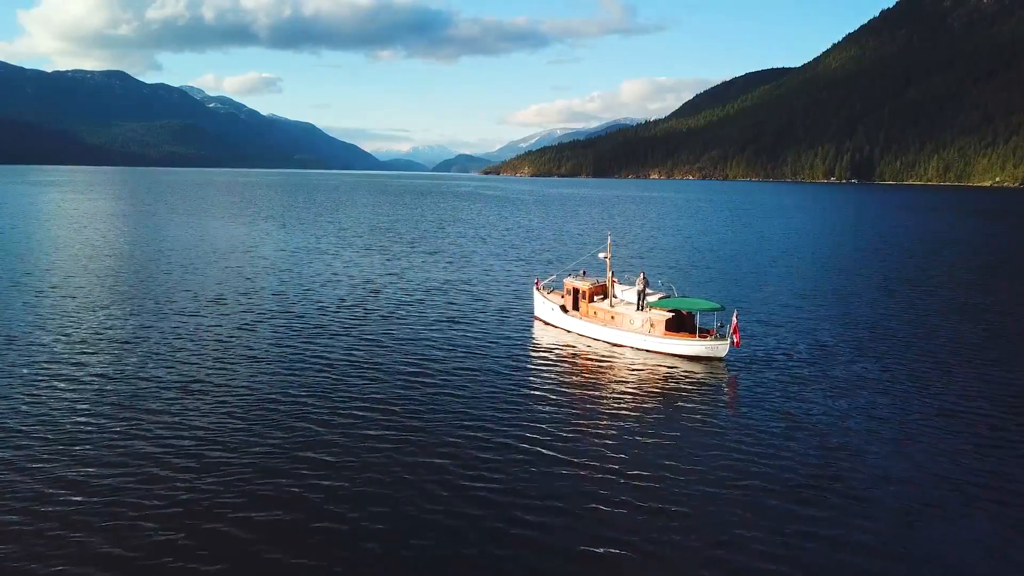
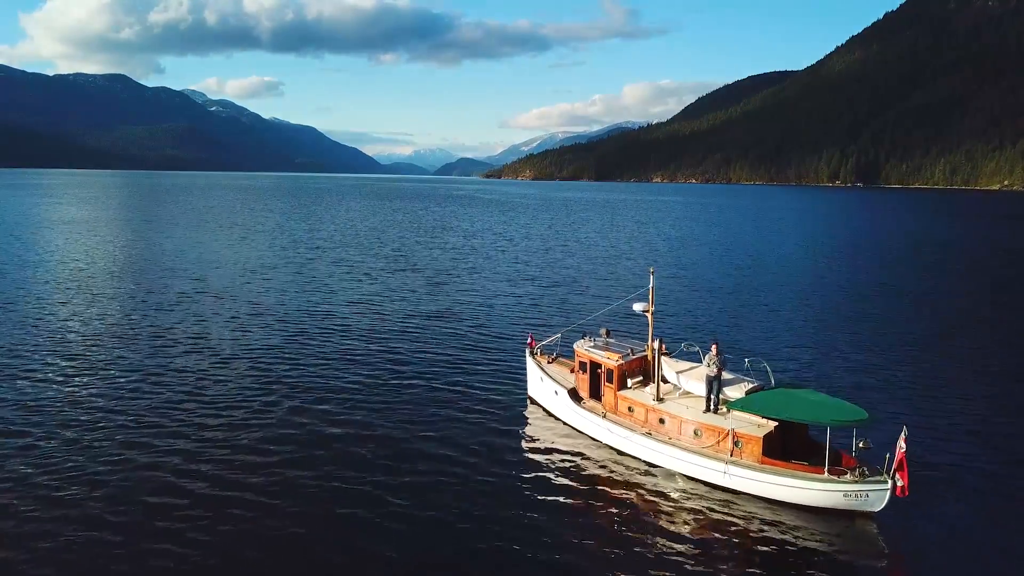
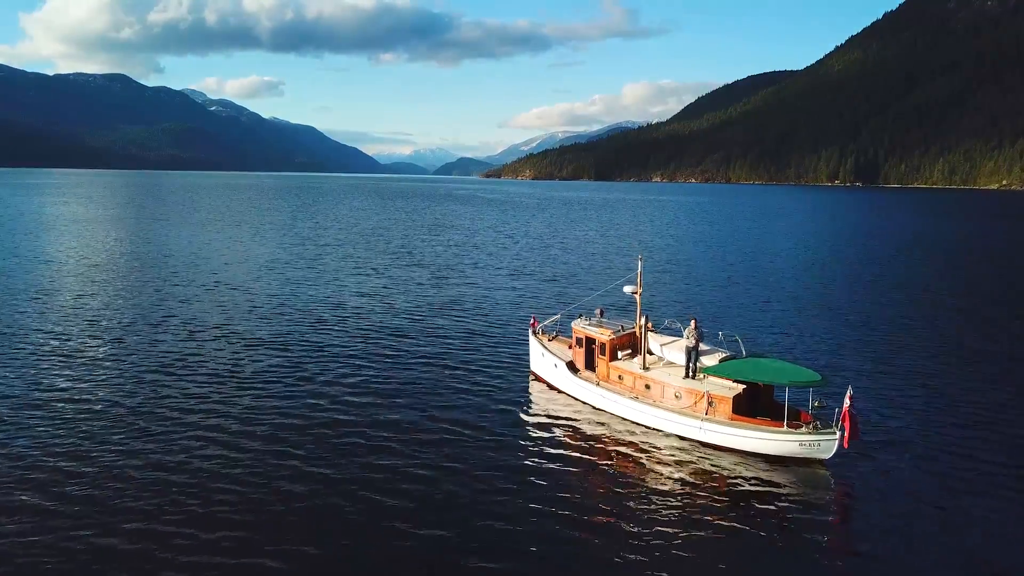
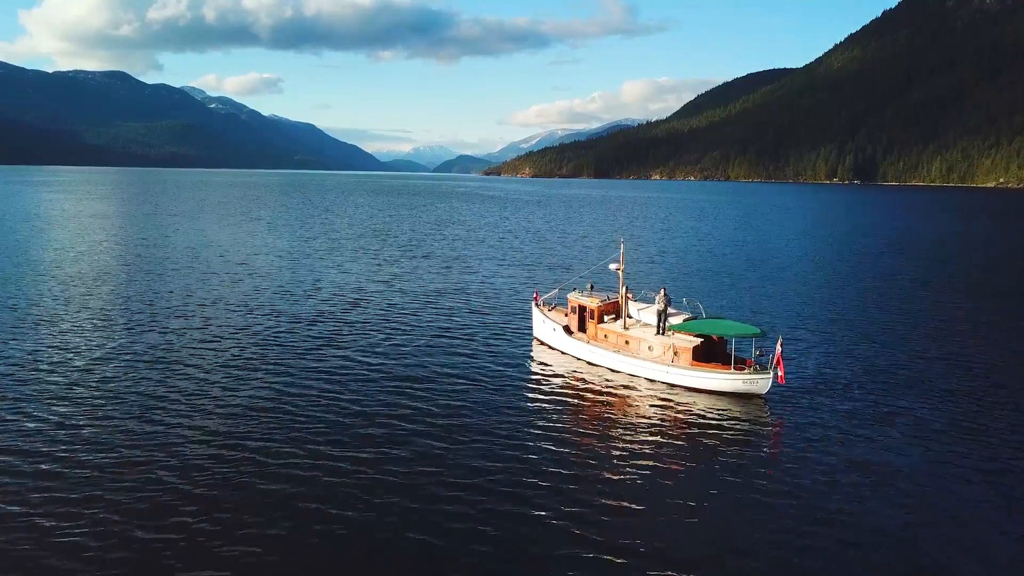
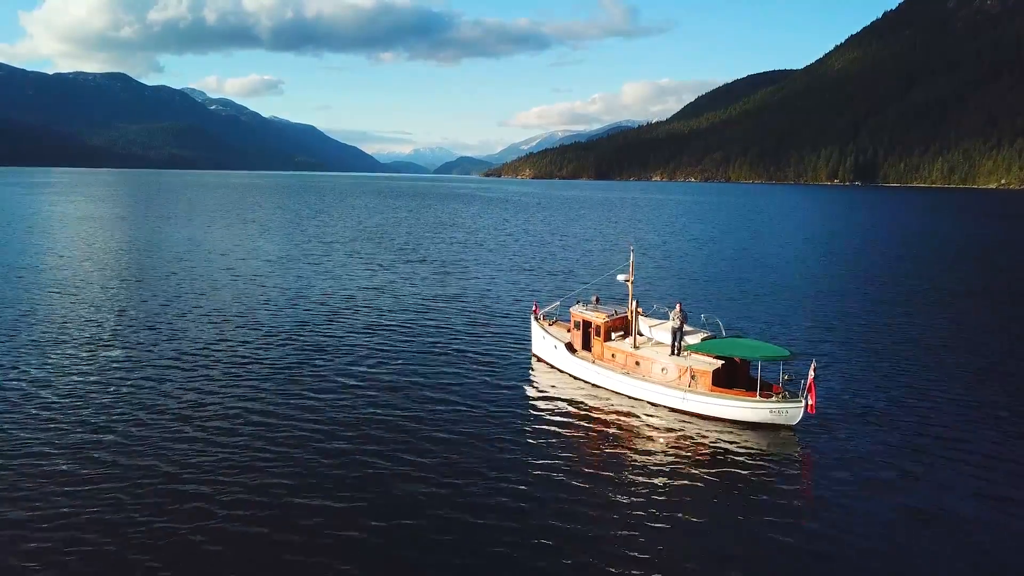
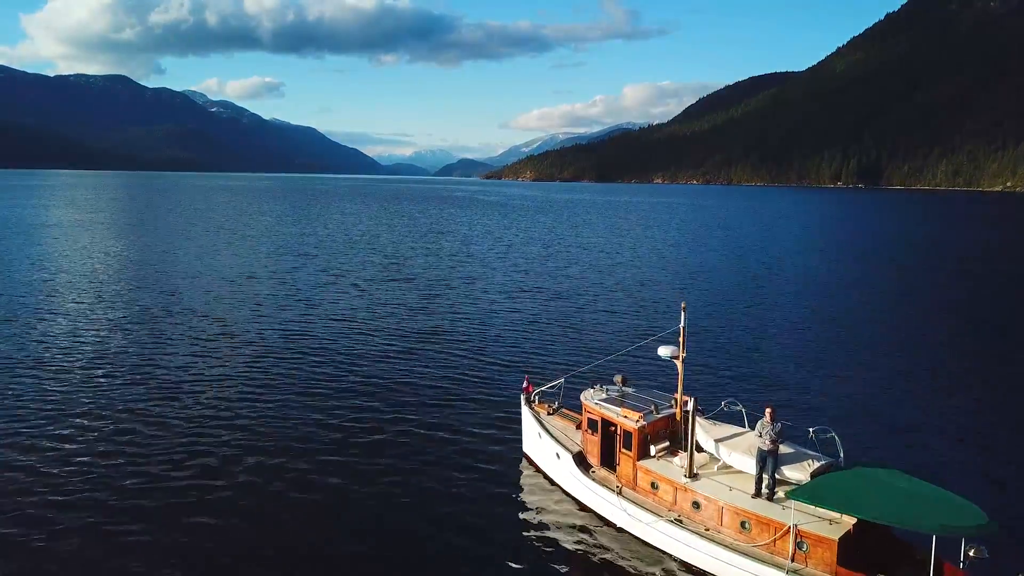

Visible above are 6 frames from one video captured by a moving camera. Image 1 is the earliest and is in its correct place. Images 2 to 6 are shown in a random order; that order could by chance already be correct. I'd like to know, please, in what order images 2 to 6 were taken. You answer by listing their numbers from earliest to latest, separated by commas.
4, 5, 3, 2, 6
